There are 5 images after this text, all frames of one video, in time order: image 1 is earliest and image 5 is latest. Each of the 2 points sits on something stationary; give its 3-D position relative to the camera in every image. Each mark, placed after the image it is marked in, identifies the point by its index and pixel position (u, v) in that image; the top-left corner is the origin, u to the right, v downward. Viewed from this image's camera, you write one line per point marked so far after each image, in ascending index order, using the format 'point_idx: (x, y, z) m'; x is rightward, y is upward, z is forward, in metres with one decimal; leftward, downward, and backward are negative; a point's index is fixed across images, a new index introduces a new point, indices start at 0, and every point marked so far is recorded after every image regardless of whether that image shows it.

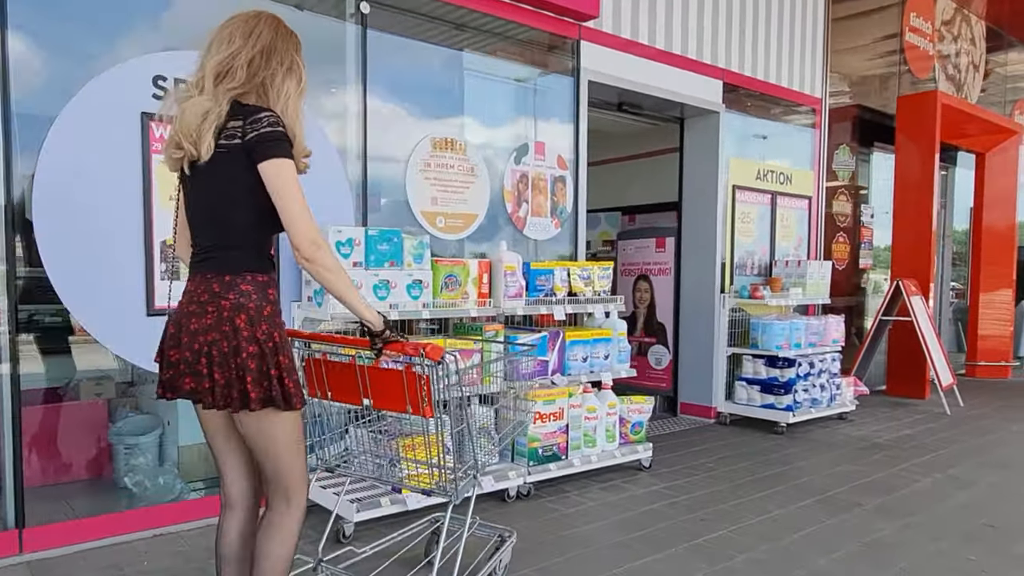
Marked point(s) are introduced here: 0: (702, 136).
0: (+1.5, +1.2, +5.6) m
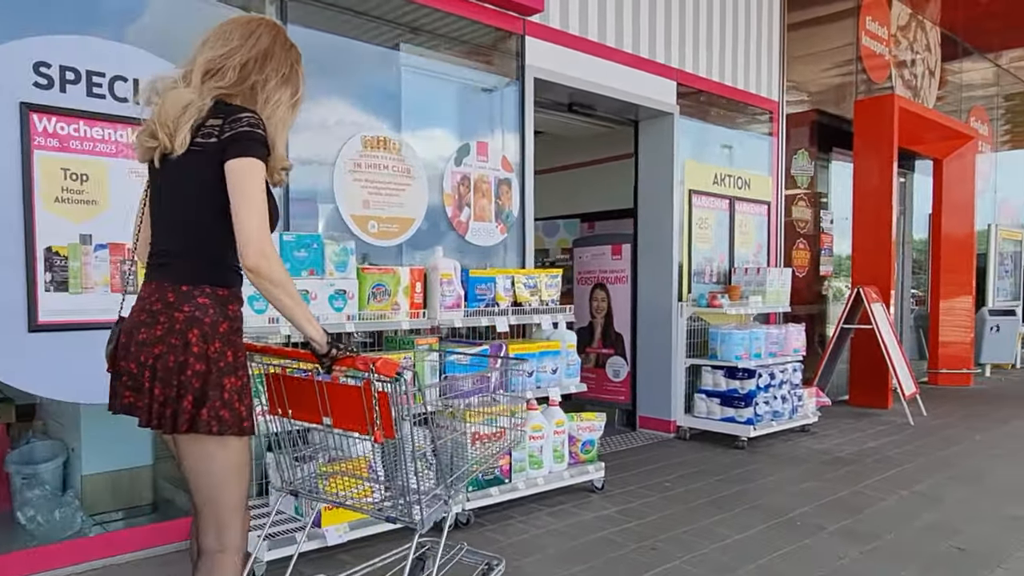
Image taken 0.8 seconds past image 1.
0: (+1.1, +1.1, +5.4) m
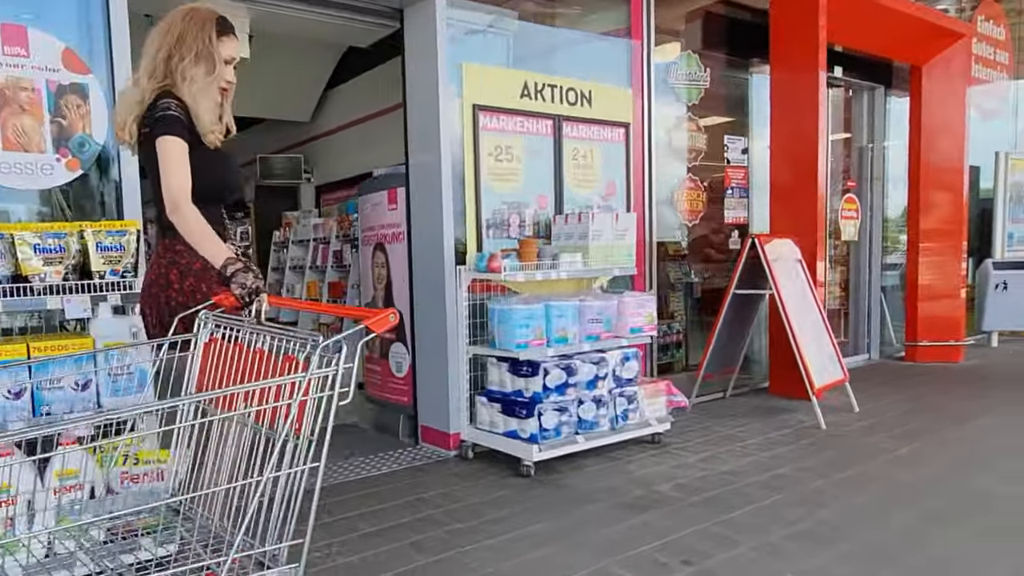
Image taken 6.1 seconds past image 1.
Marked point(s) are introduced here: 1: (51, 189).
0: (-0.5, +1.3, +3.8) m
1: (-1.7, +0.4, +2.8) m
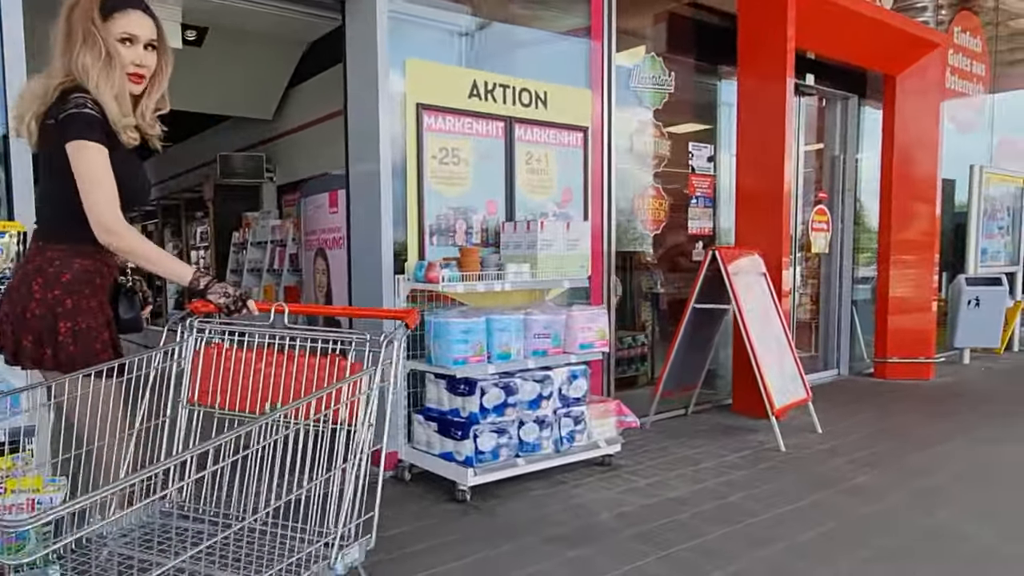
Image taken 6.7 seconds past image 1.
0: (-0.7, +1.3, +3.6) m
1: (-2.0, +0.4, +2.5) m
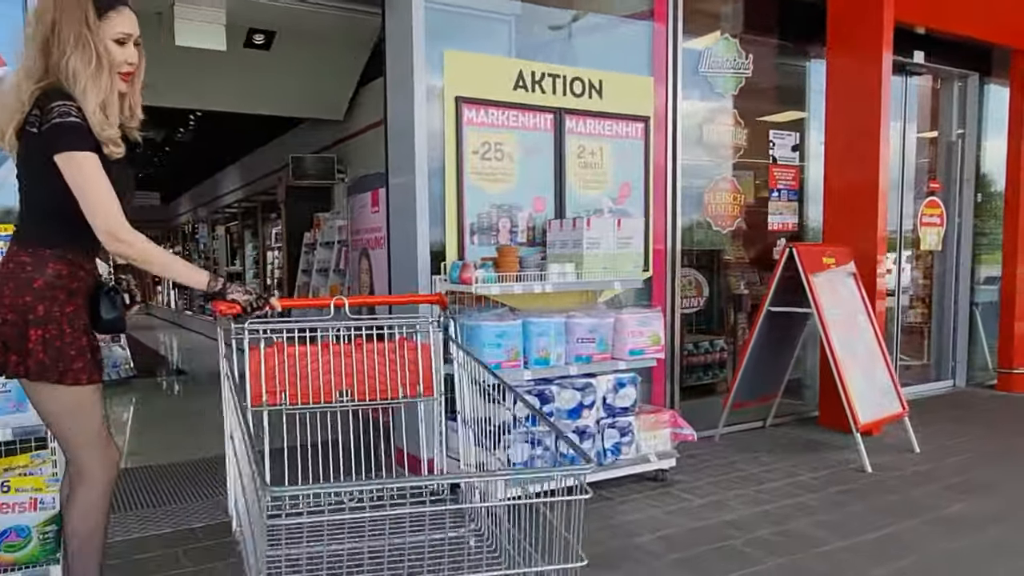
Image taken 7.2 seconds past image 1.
0: (-0.5, +1.3, +3.5) m
1: (-1.9, +0.4, +2.6) m
